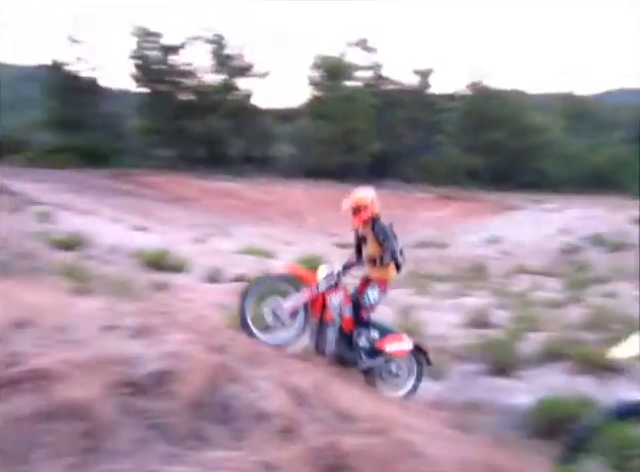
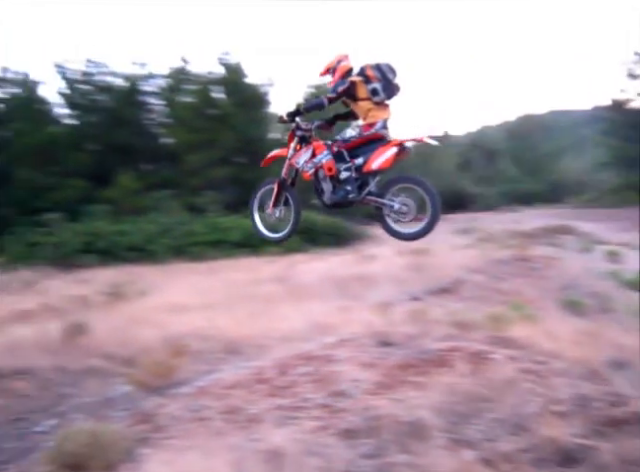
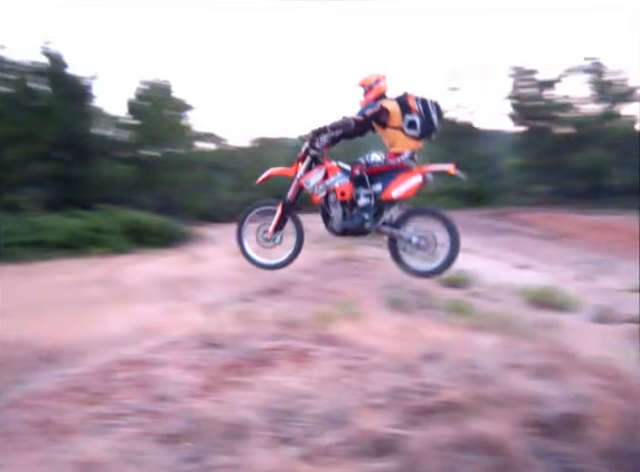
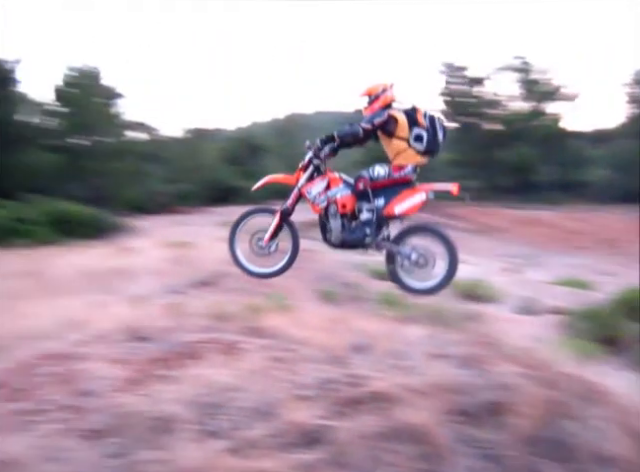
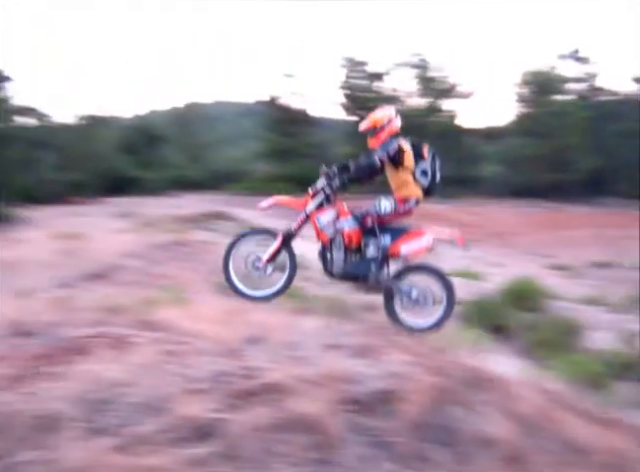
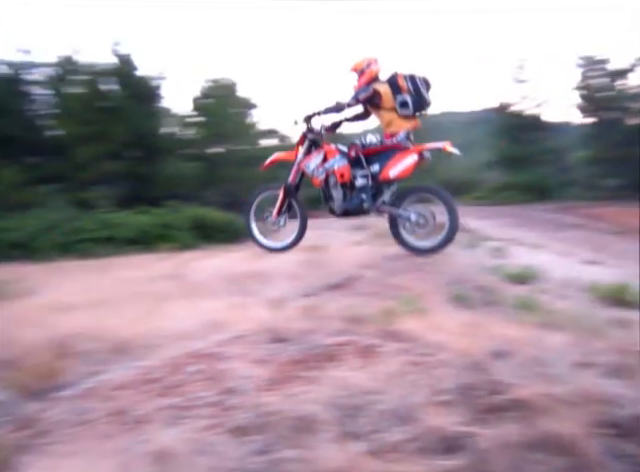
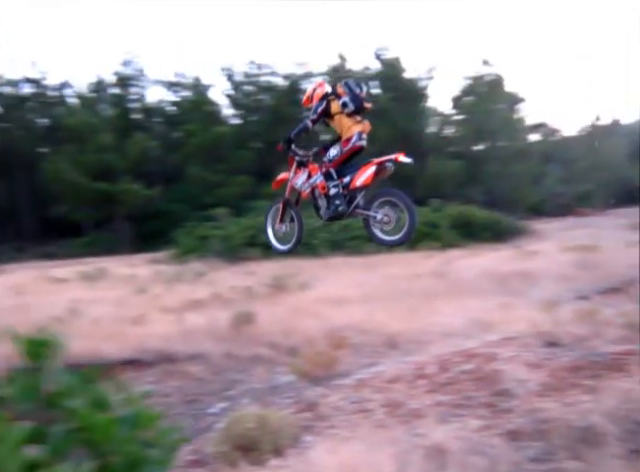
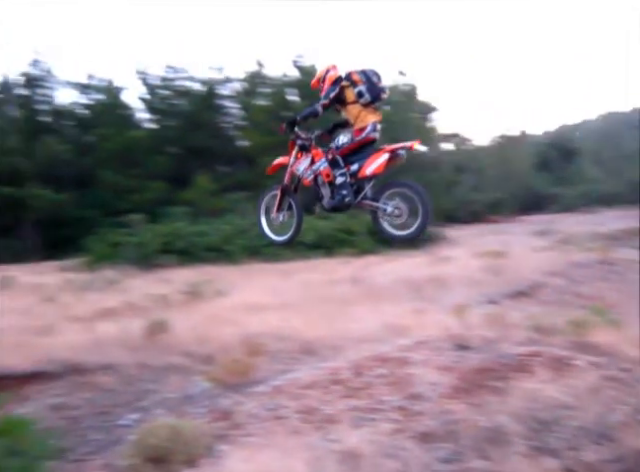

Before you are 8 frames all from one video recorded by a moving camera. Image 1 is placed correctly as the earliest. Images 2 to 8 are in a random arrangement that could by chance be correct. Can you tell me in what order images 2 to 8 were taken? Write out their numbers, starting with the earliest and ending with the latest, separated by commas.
5, 4, 3, 6, 2, 8, 7
